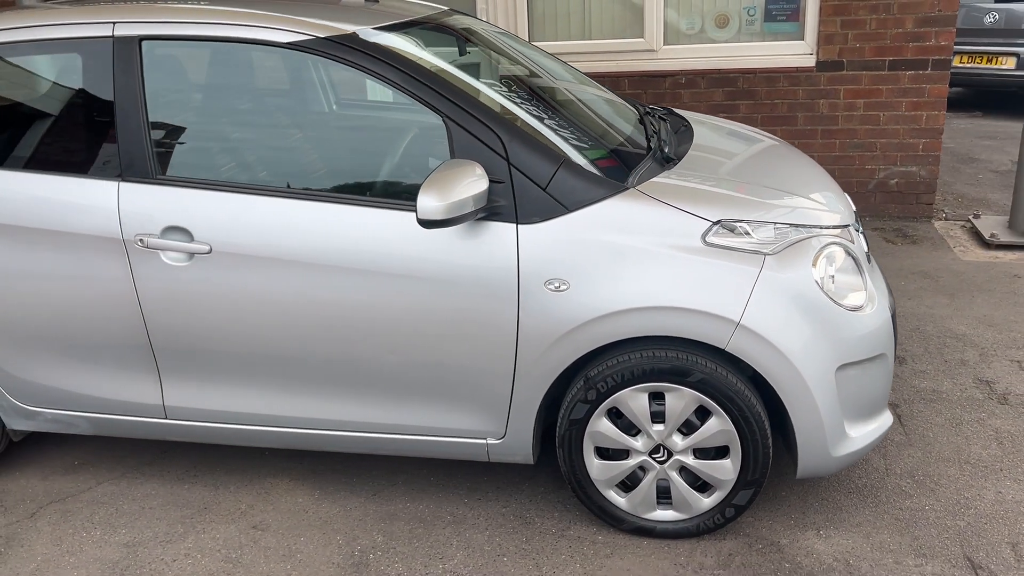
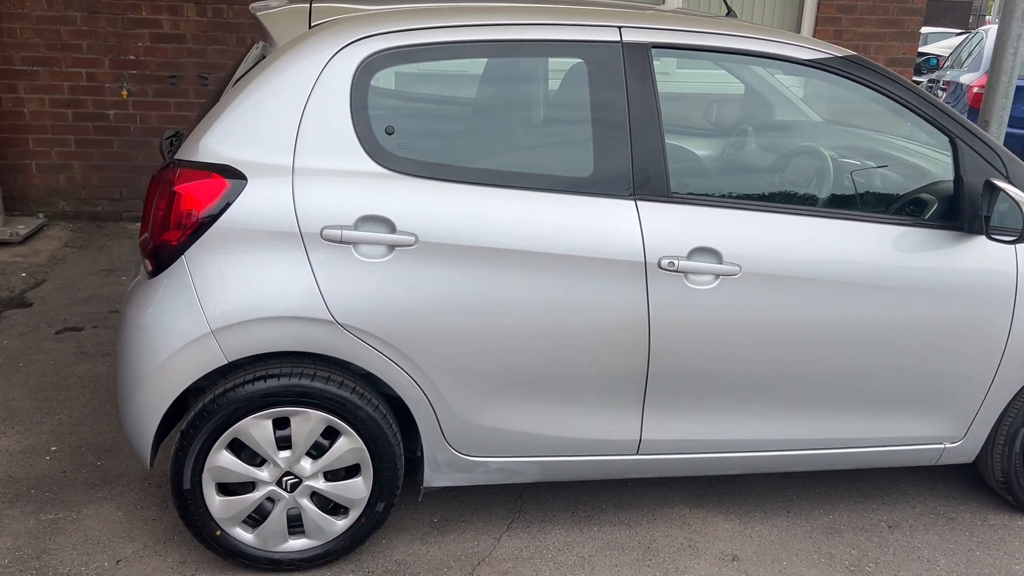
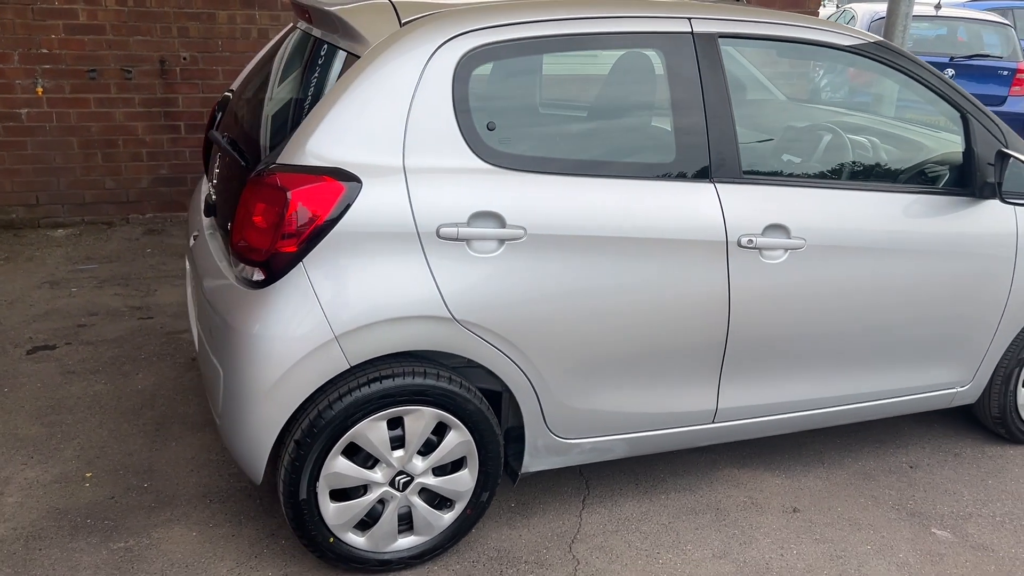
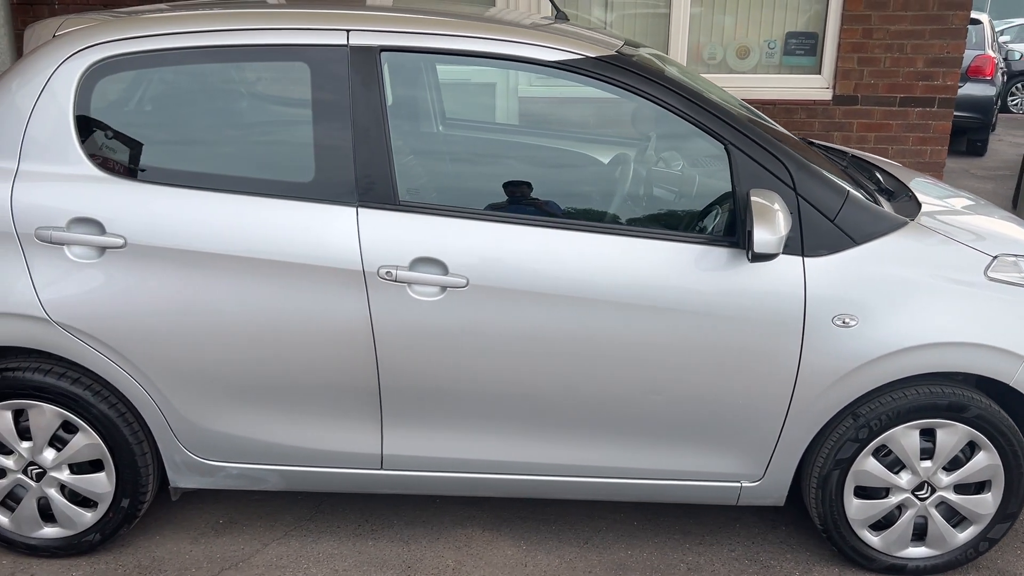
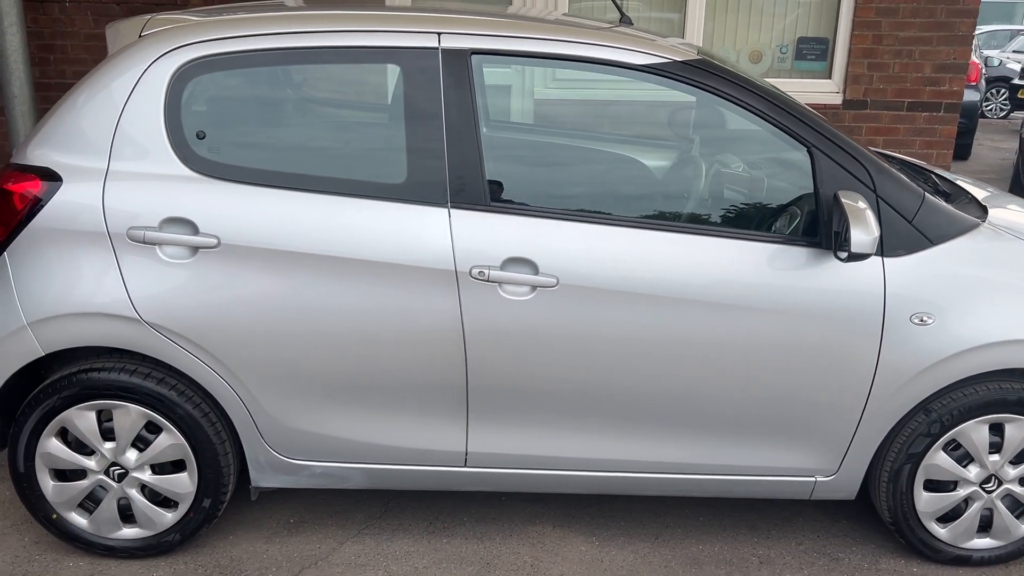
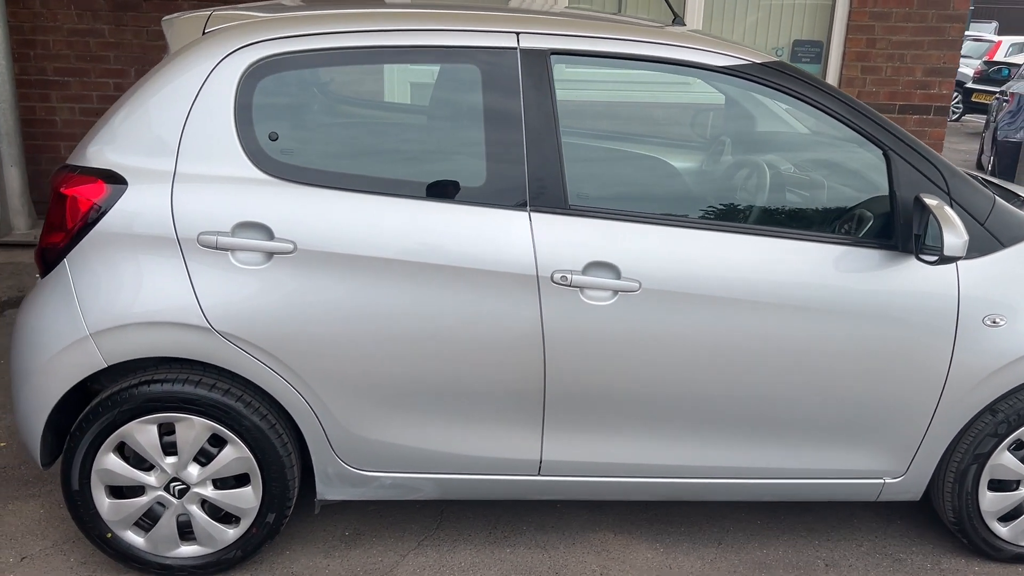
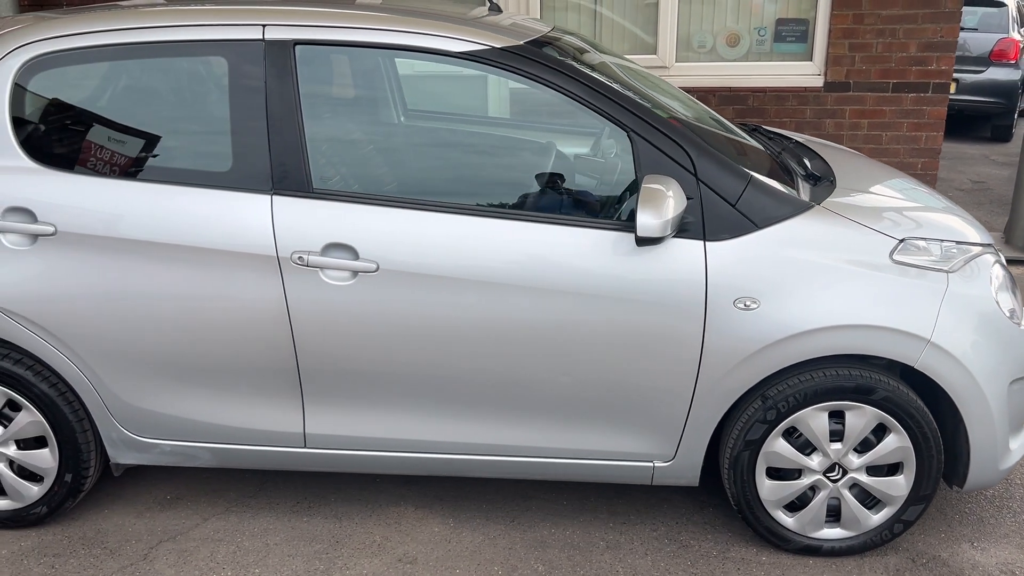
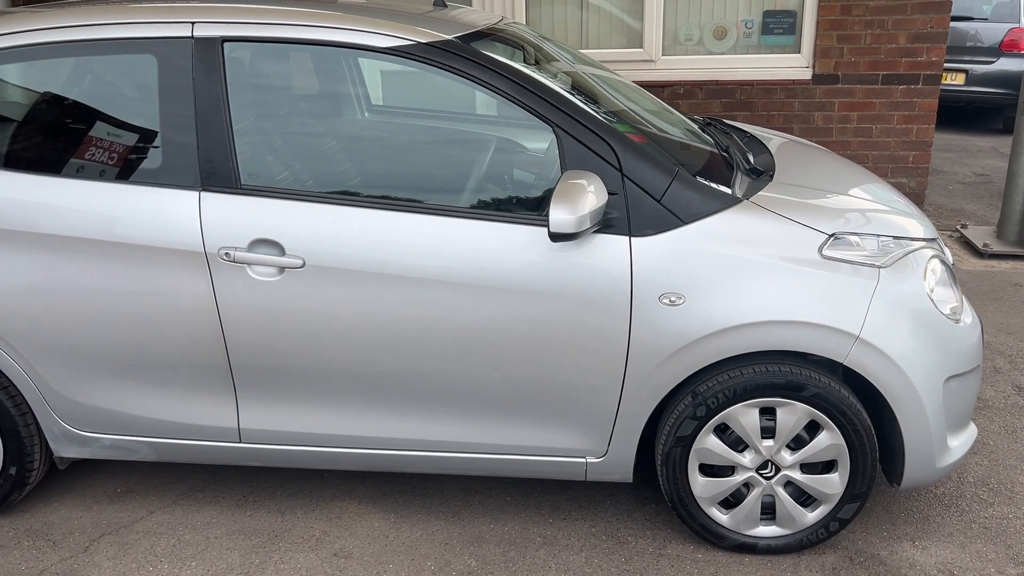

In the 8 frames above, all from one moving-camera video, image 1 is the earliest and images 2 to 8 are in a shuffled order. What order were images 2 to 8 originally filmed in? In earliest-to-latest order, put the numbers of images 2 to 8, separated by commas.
8, 7, 4, 5, 6, 2, 3
